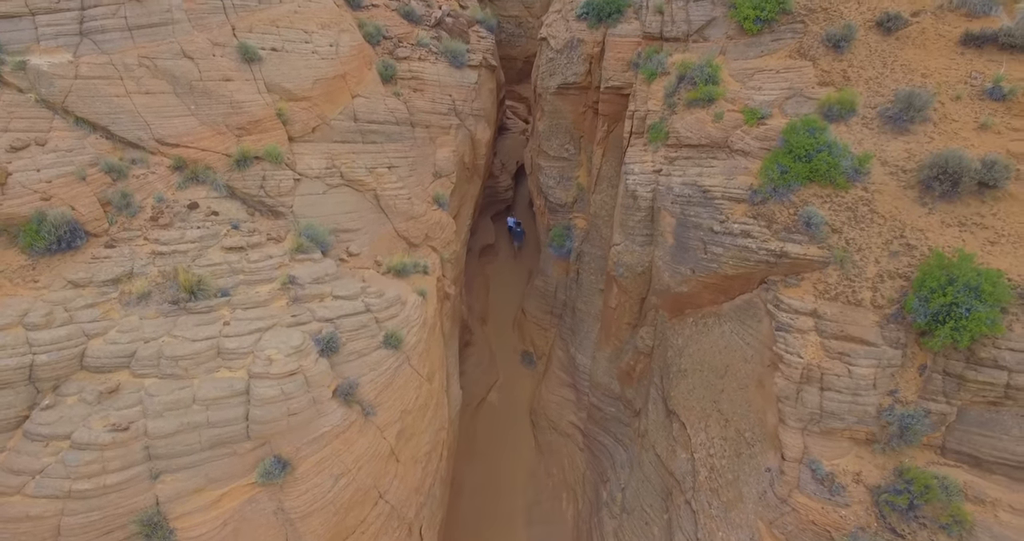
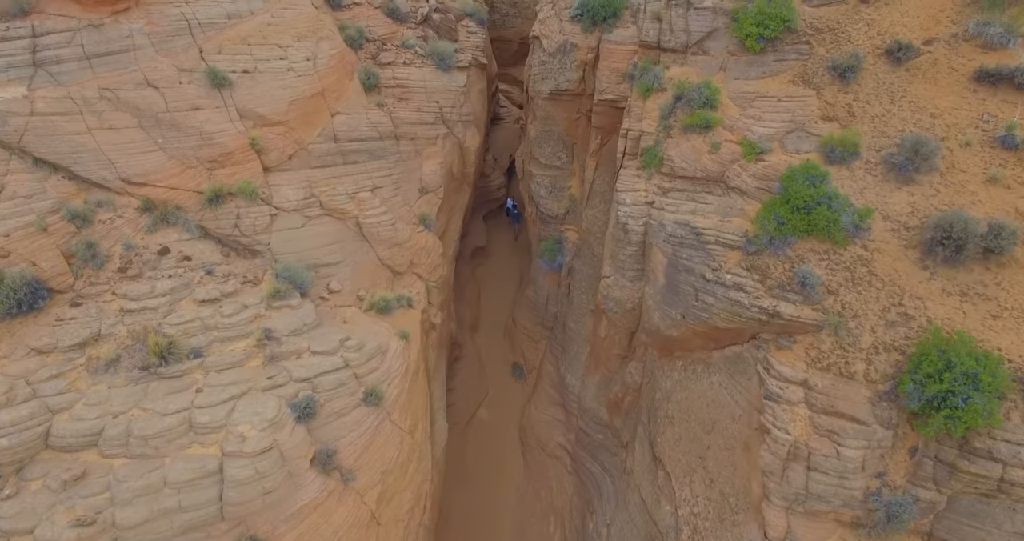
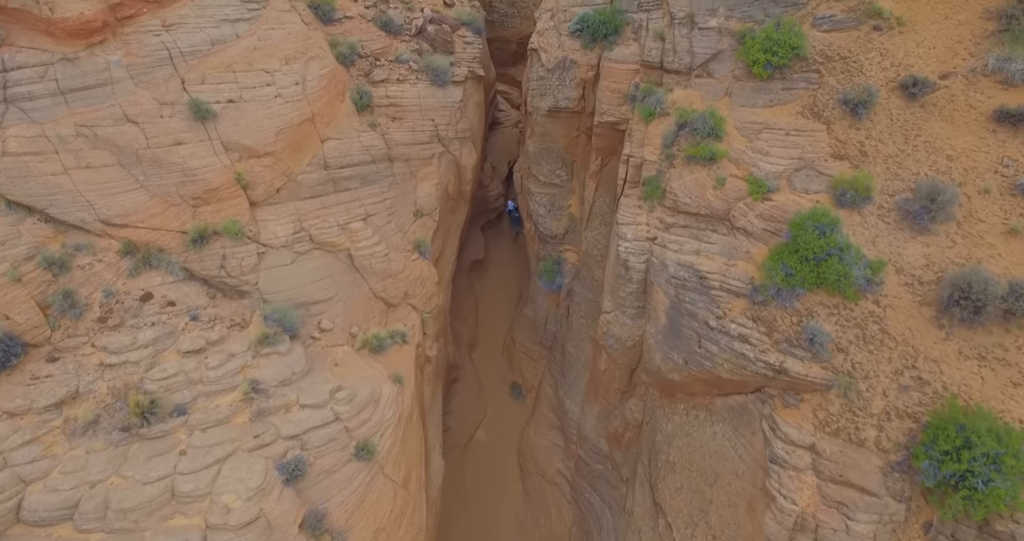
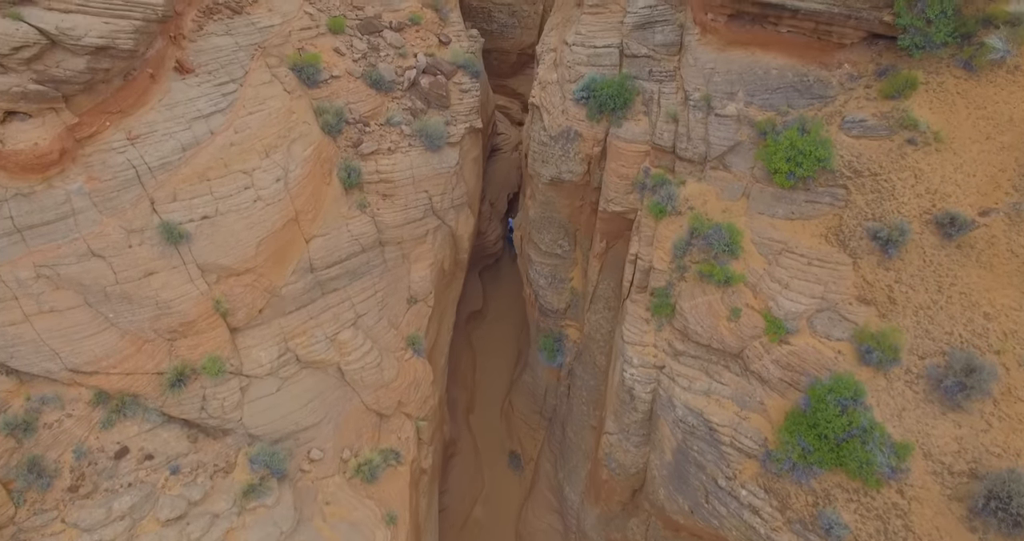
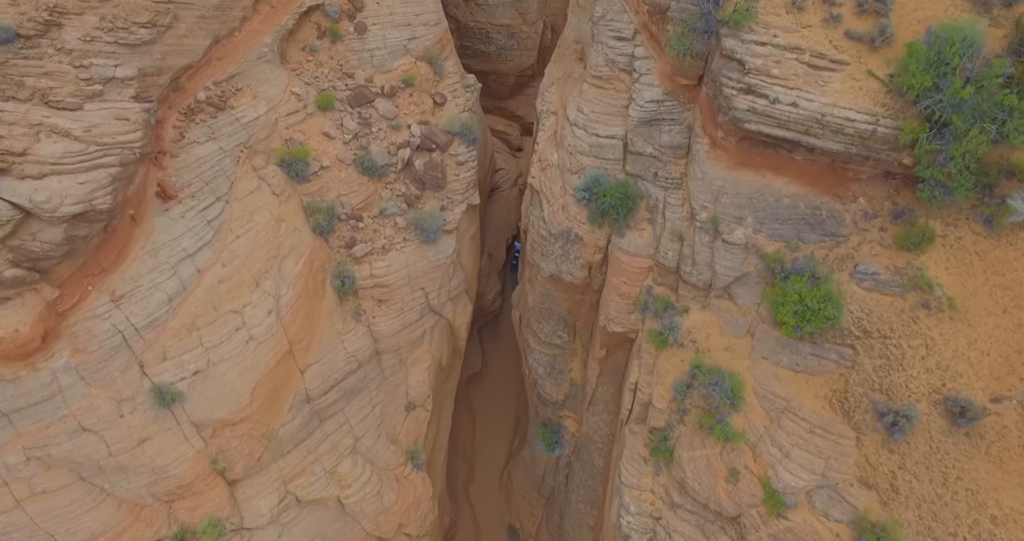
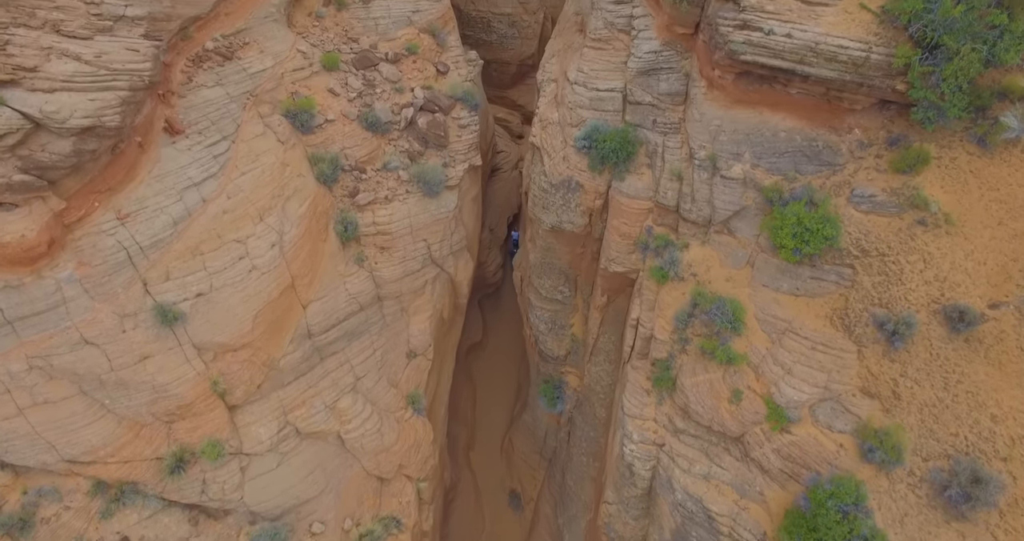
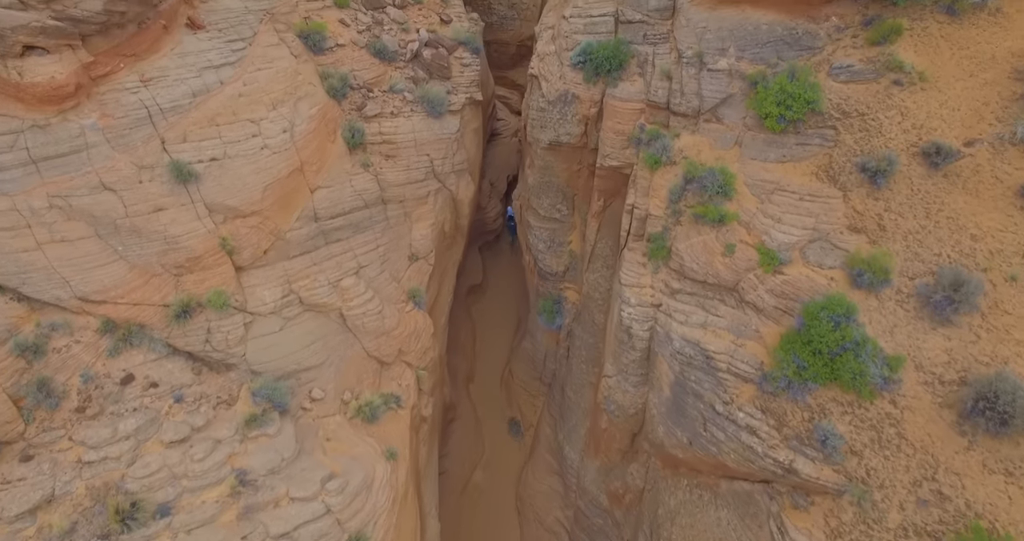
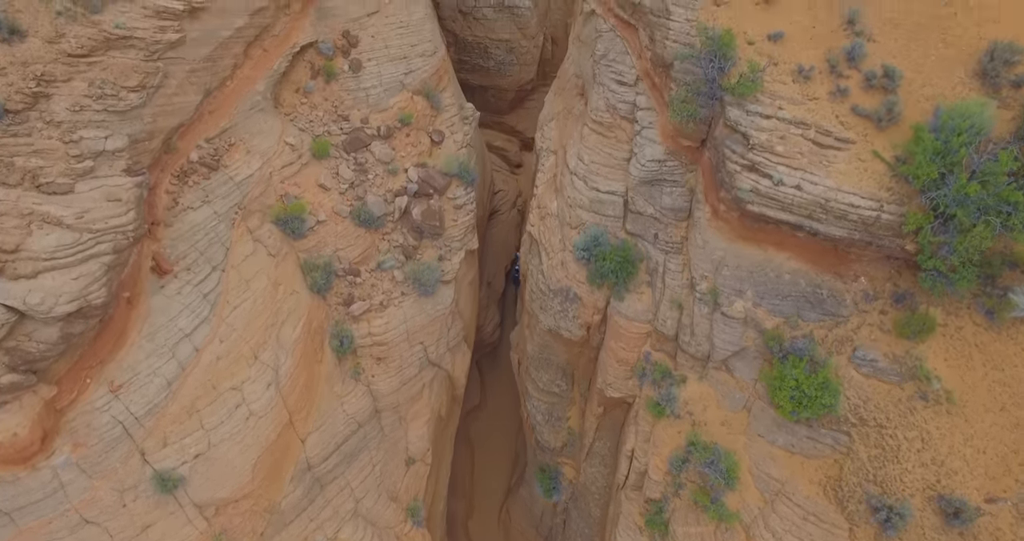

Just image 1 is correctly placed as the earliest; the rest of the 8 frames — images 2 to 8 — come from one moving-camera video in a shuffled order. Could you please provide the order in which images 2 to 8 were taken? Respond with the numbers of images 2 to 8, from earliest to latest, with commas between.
2, 3, 7, 4, 6, 5, 8
